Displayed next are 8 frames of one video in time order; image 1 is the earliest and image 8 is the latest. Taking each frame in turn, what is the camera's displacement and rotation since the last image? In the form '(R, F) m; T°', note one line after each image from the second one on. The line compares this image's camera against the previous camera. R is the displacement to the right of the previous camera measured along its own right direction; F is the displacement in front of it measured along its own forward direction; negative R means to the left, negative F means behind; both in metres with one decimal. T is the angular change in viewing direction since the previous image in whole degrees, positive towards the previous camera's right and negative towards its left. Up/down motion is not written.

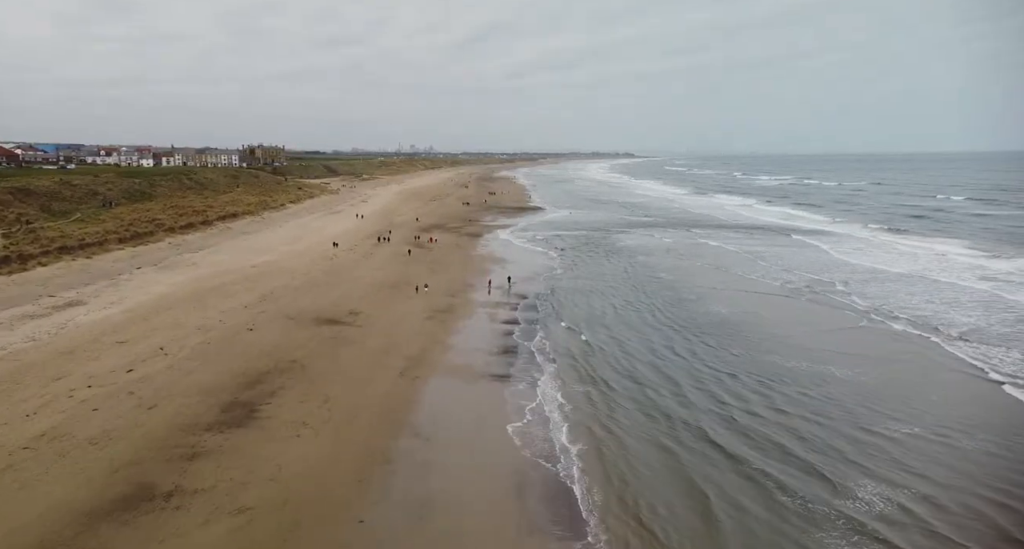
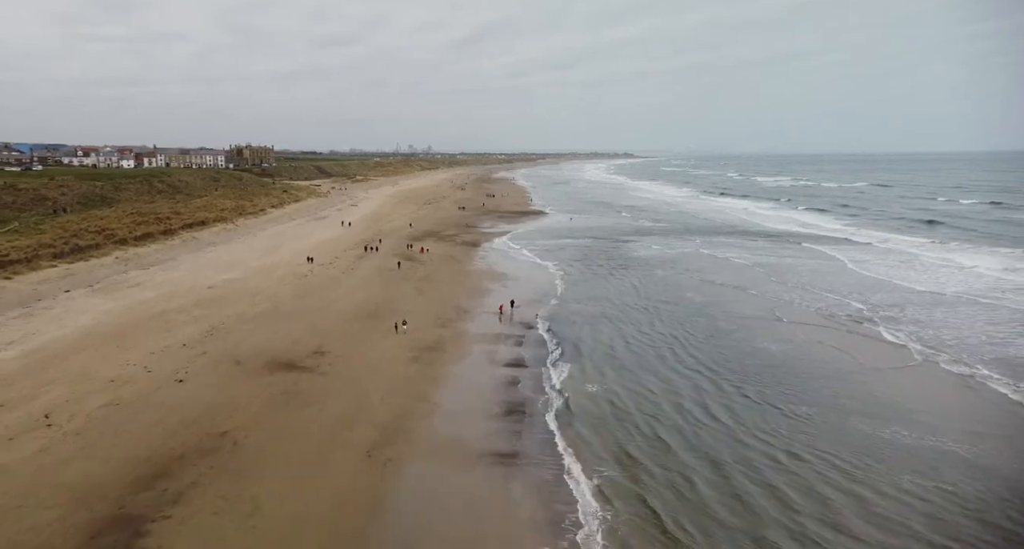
(-0.1, +3.7) m; 0°
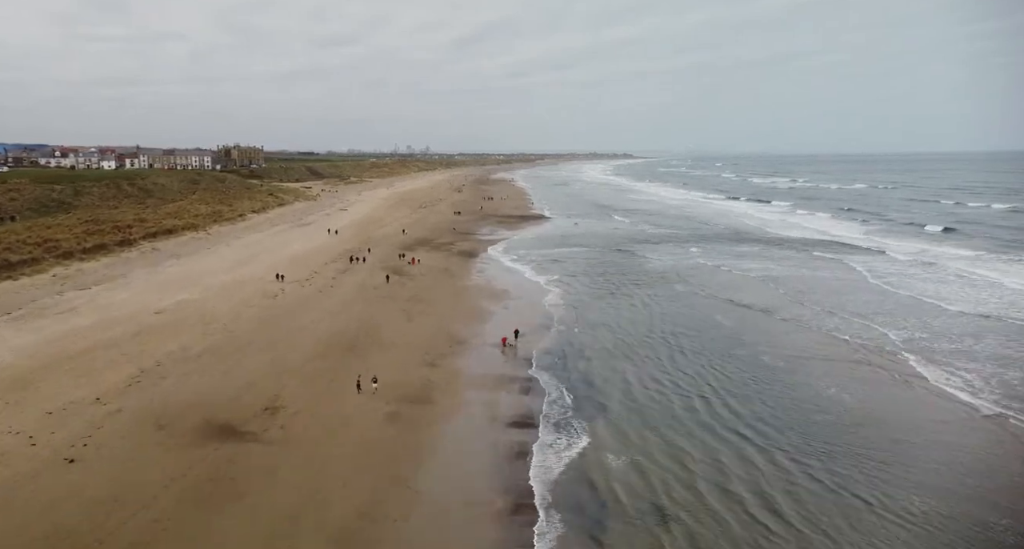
(-0.1, +3.3) m; 0°
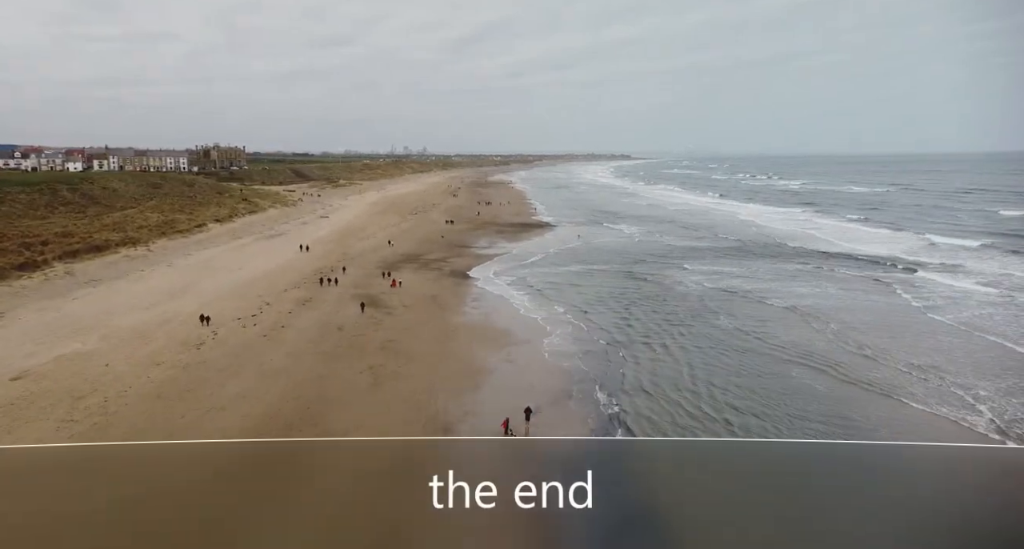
(-0.1, +5.2) m; 0°
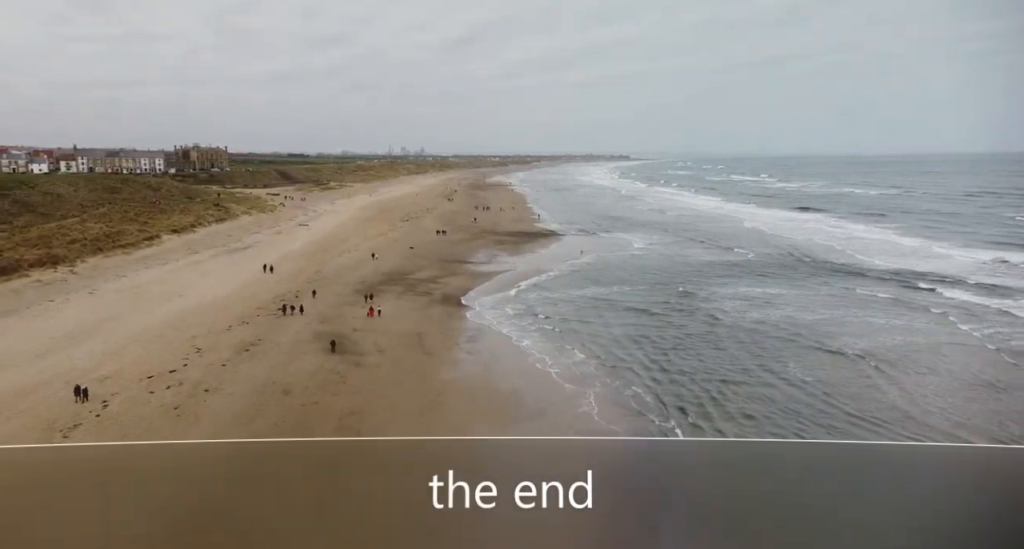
(-0.2, +4.6) m; 0°
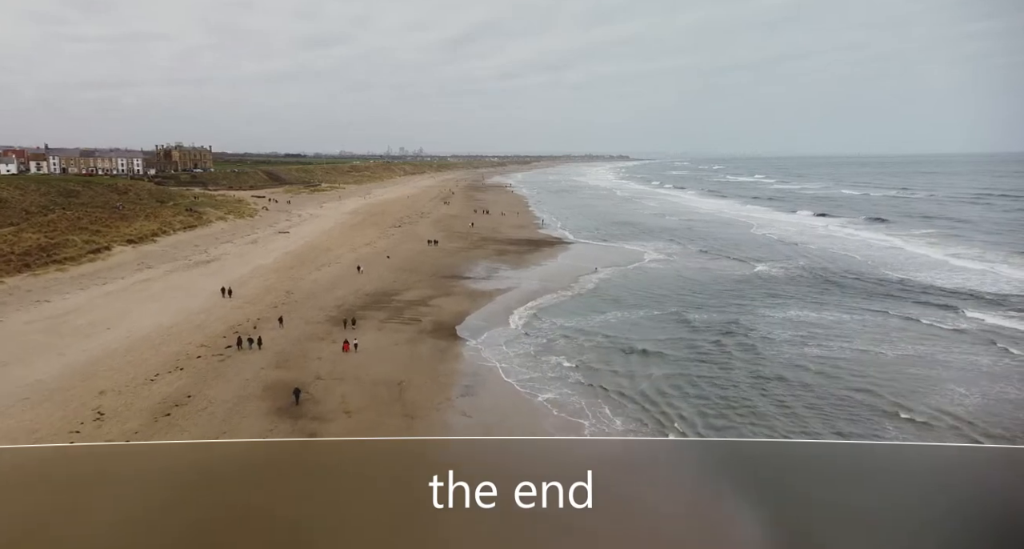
(-0.2, +3.7) m; 0°
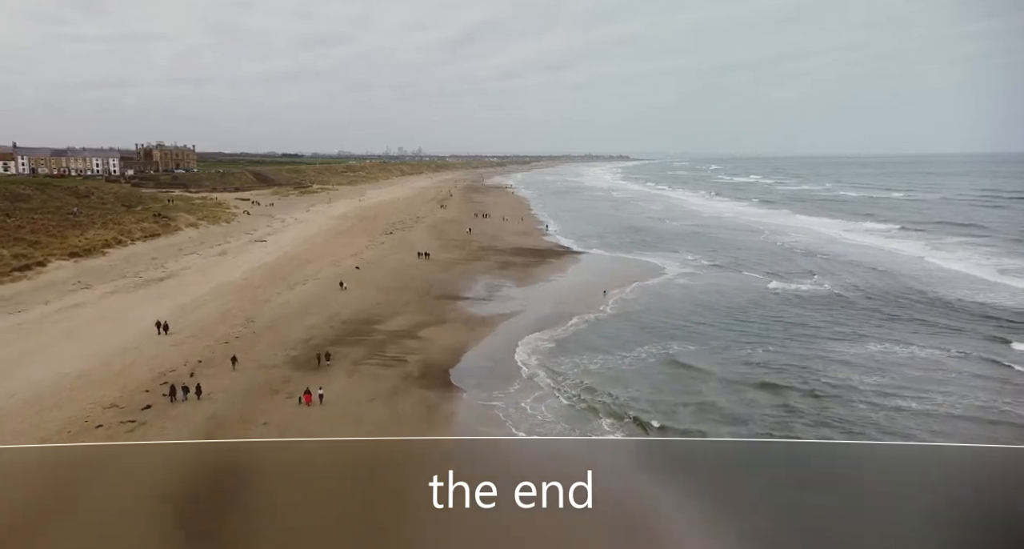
(-0.2, +3.6) m; 0°
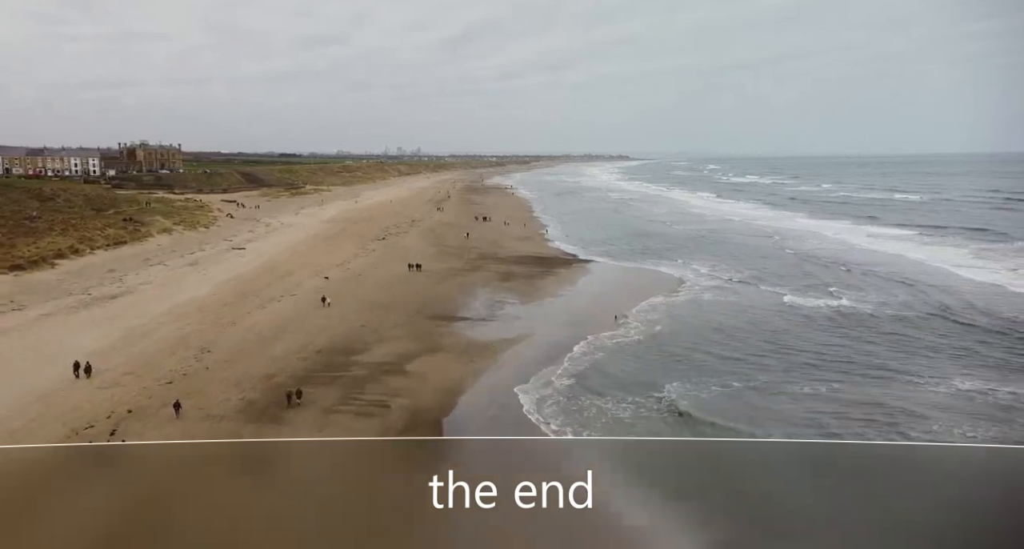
(-0.1, +2.8) m; 0°
